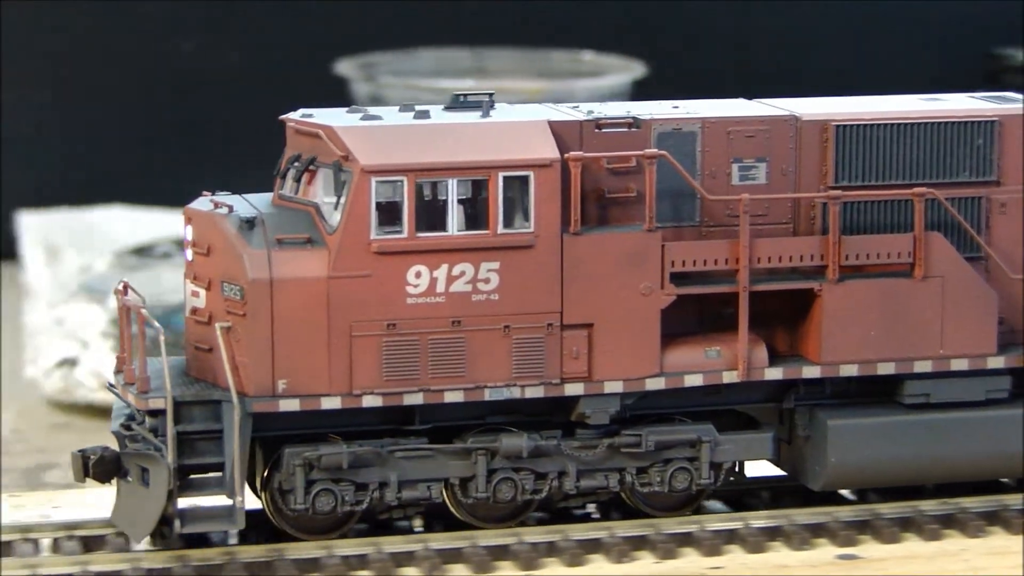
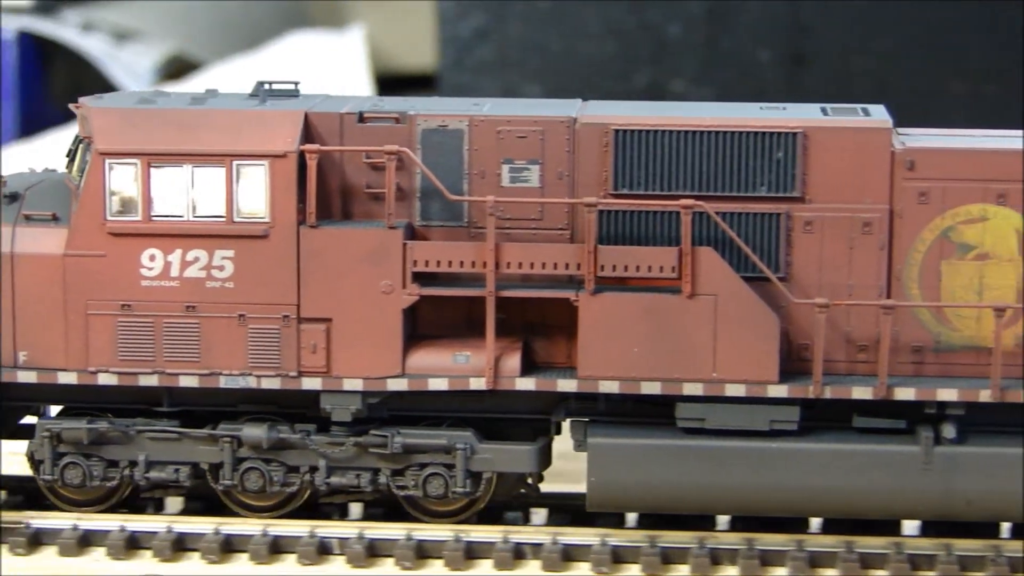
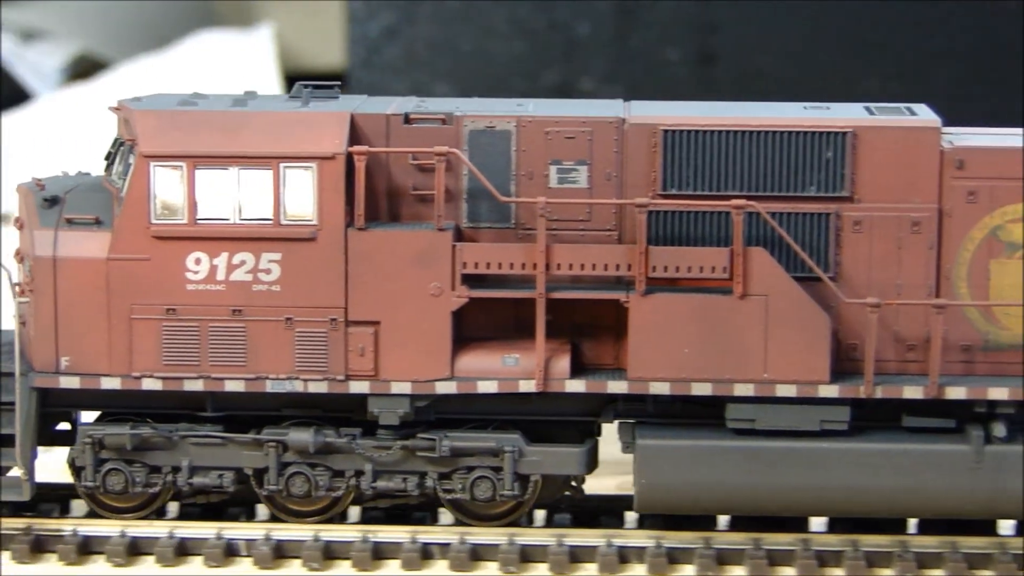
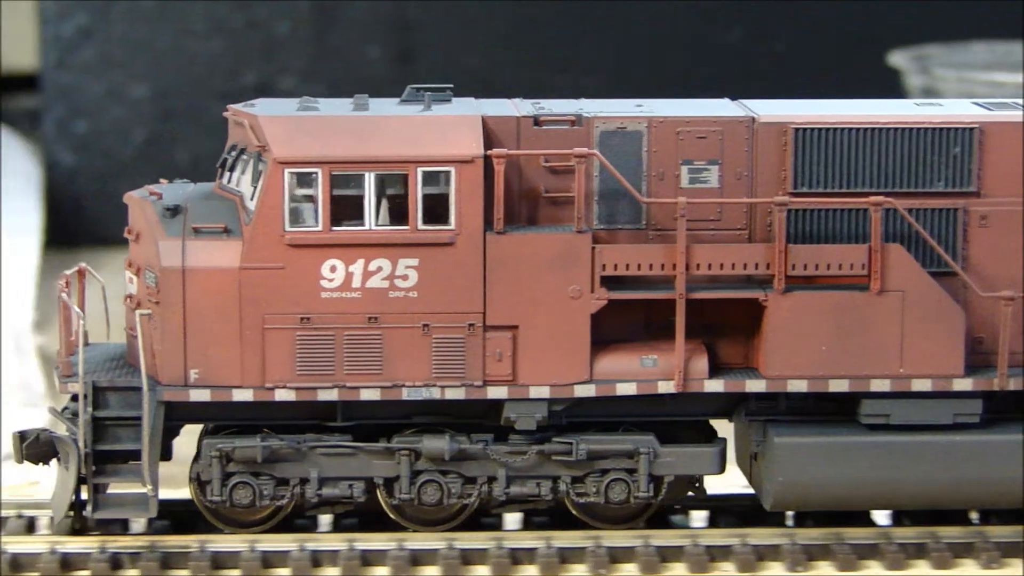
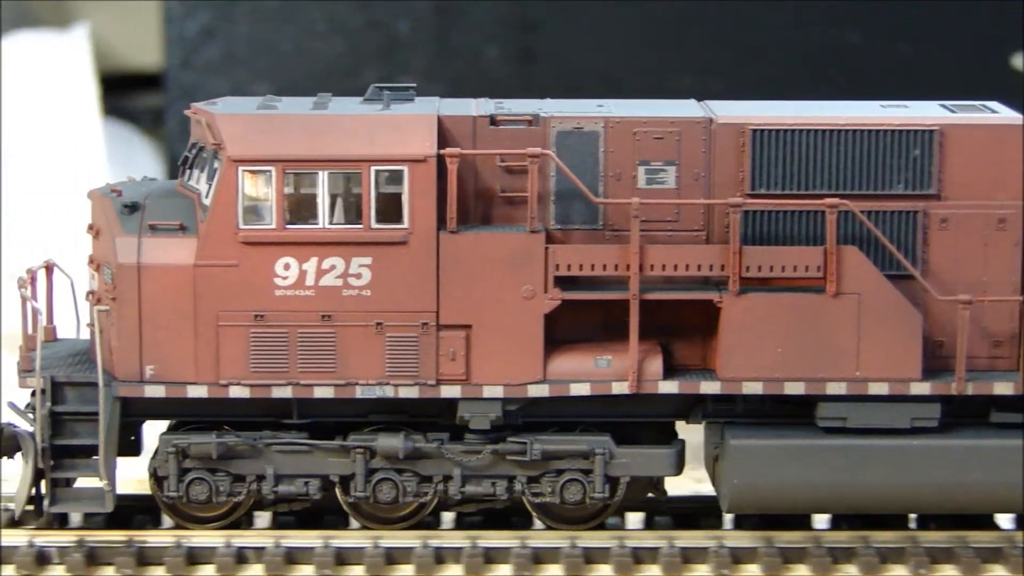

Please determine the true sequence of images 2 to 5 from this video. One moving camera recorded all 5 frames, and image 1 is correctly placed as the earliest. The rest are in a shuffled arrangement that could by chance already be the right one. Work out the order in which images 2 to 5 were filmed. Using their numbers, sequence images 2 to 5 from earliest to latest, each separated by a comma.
4, 5, 3, 2
